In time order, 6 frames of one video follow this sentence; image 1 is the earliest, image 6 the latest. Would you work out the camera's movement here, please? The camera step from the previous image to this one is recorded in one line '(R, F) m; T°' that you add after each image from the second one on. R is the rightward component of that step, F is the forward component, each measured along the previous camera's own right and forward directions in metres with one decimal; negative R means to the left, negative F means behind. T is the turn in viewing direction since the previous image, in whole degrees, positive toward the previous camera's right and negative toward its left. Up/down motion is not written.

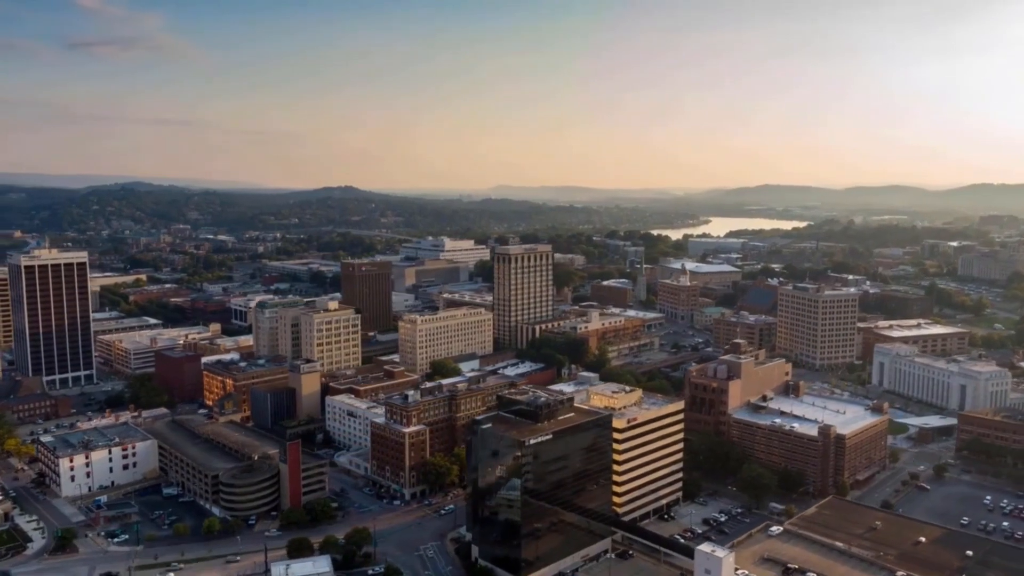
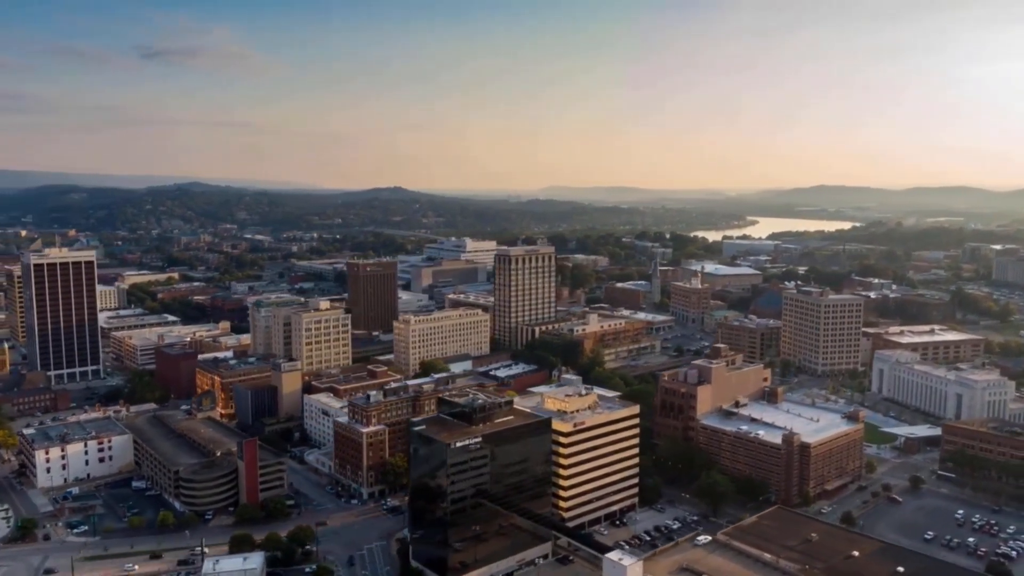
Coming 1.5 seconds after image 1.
(+4.3, +0.2) m; -4°
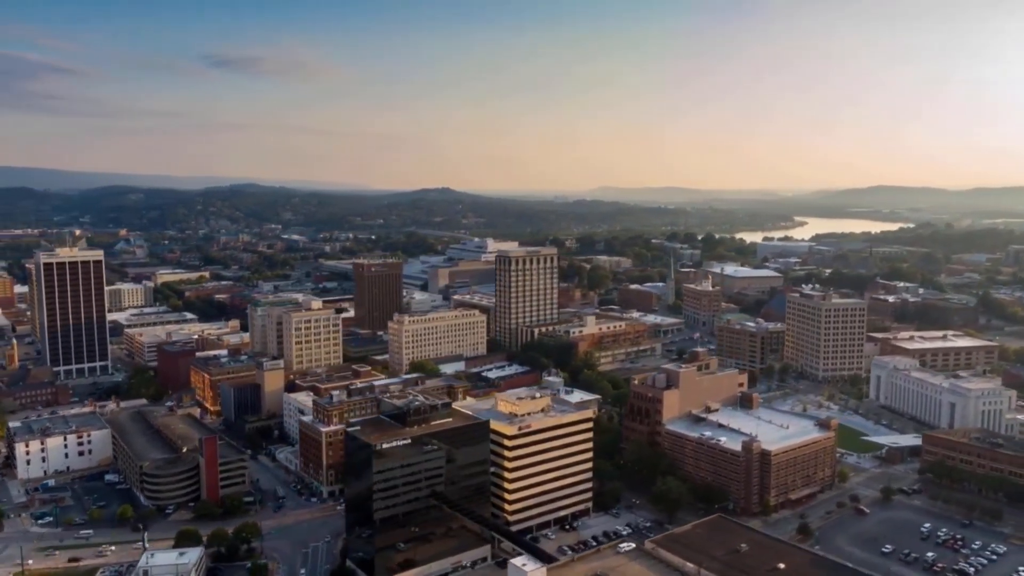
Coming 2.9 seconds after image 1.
(+4.3, +0.3) m; -4°
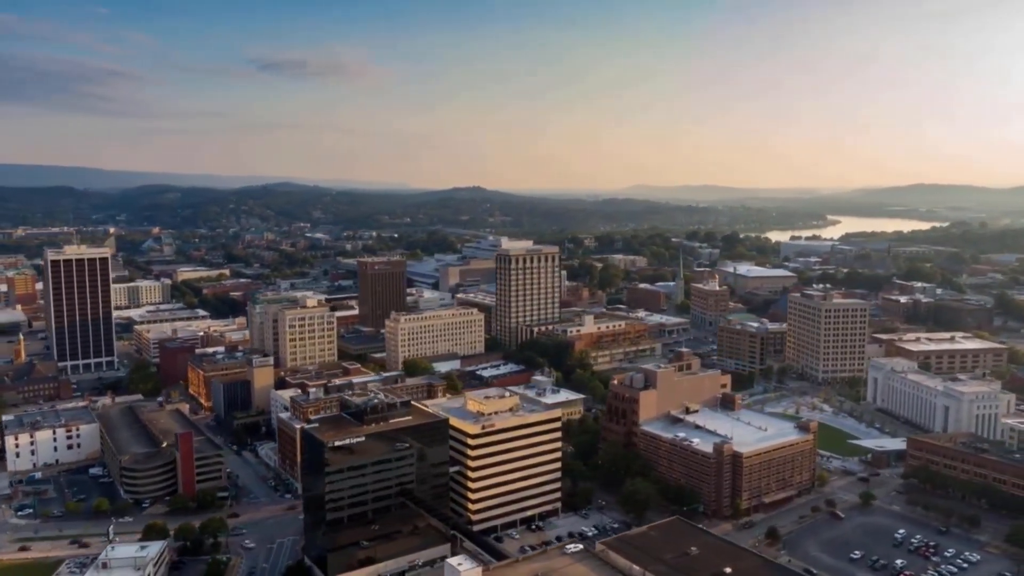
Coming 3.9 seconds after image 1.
(+2.9, +0.2) m; -2°
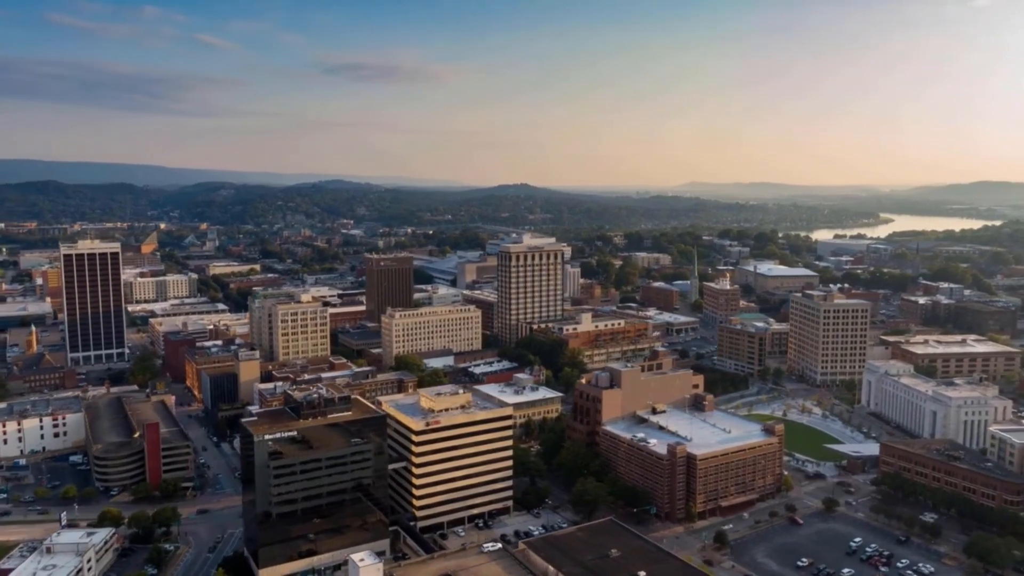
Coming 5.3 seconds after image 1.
(+4.3, +0.3) m; -4°
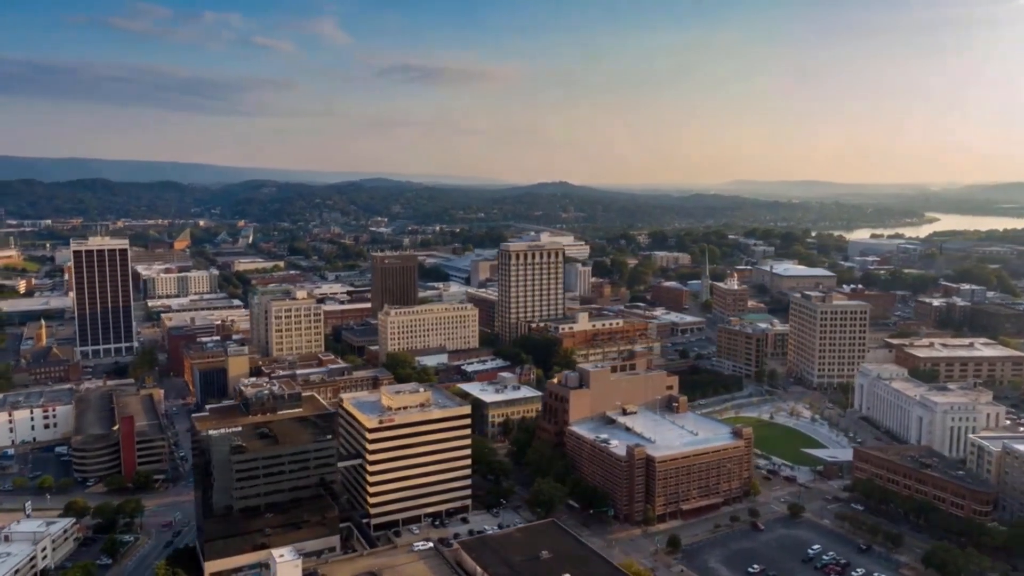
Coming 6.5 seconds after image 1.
(+3.6, +0.3) m; -3°
